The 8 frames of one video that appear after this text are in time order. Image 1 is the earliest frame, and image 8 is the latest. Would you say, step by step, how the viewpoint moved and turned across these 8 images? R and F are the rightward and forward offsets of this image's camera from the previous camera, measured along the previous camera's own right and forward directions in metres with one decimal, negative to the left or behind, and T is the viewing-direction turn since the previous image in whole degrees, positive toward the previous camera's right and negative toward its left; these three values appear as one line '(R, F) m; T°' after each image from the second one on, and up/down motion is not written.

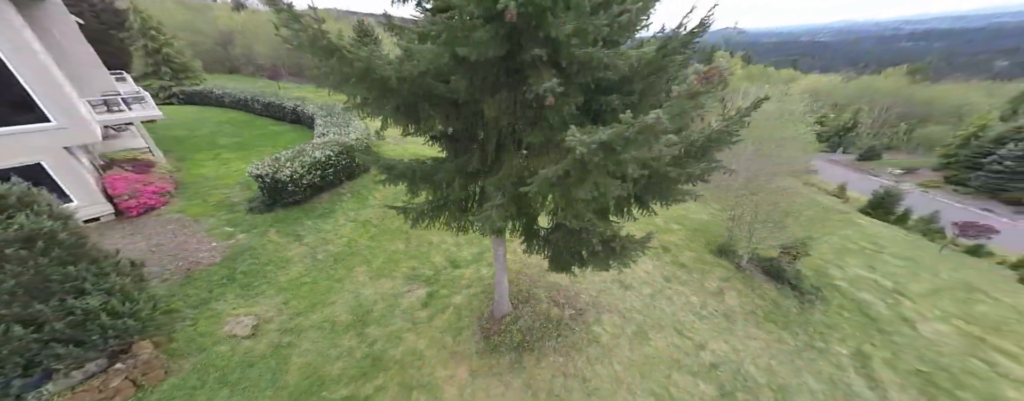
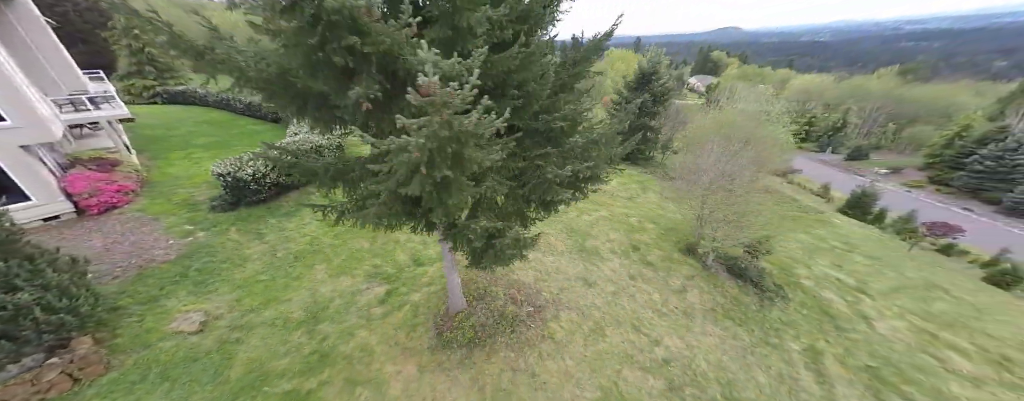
(+1.2, -0.1) m; 0°
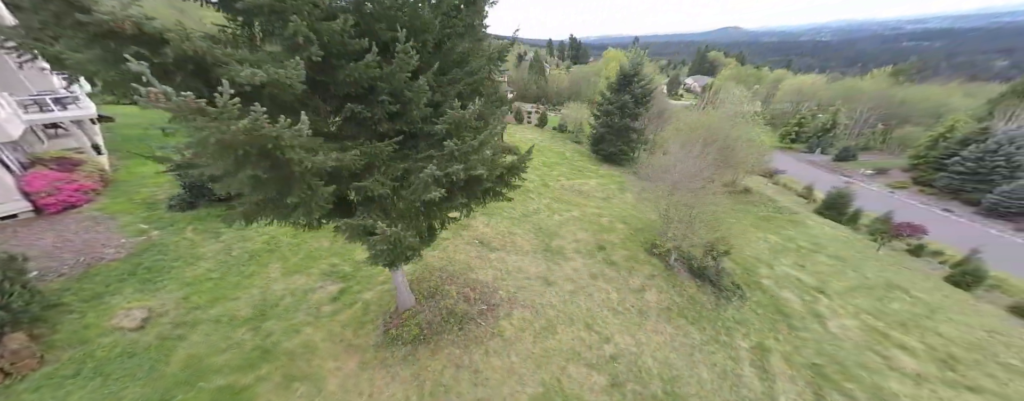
(+1.5, -0.2) m; 0°
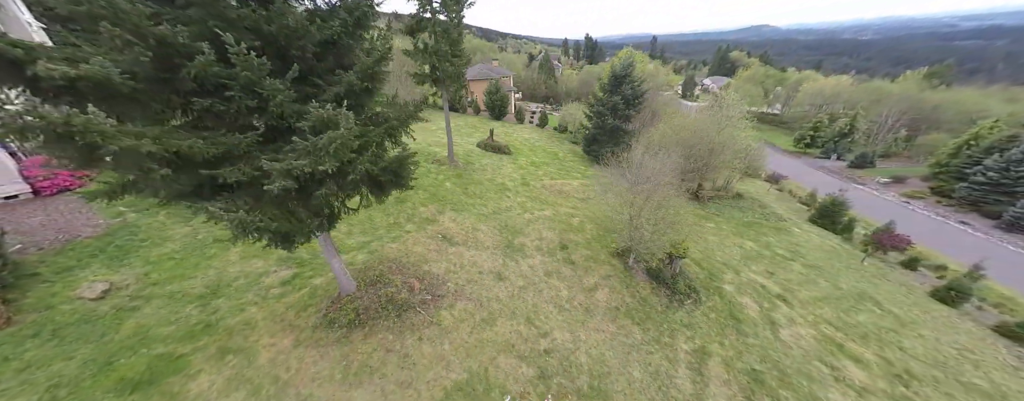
(+2.2, -0.2) m; -3°
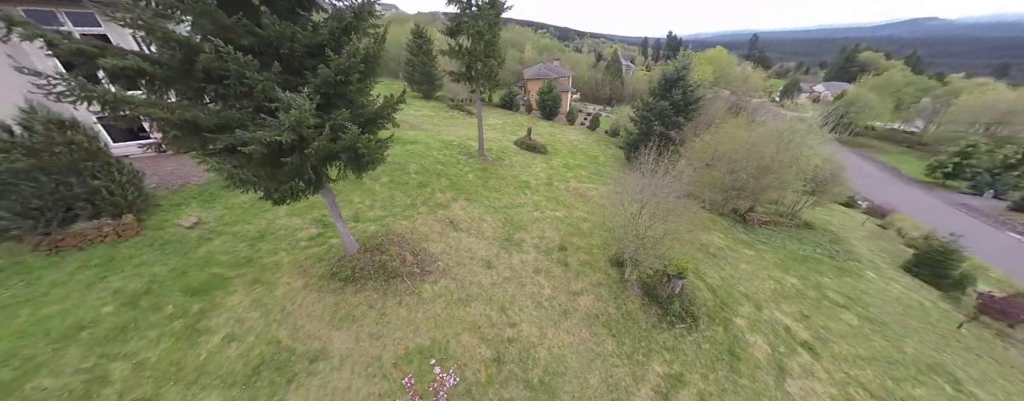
(+2.2, -0.2) m; -11°
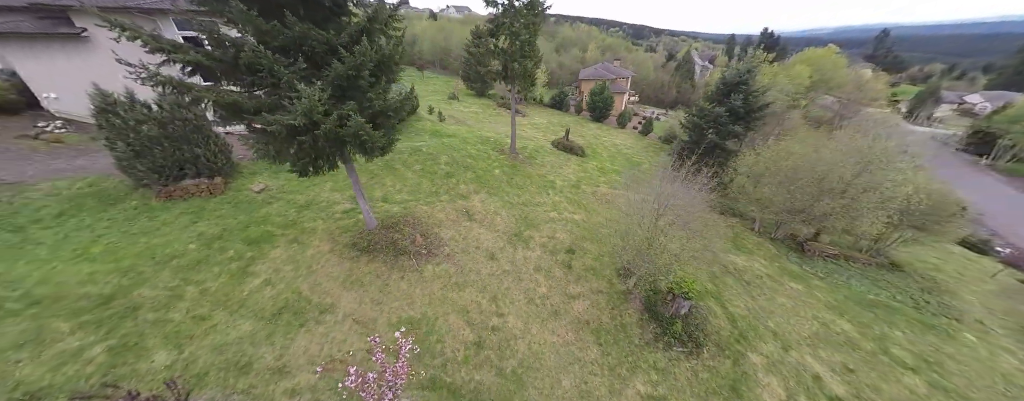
(+1.6, -0.1) m; -10°
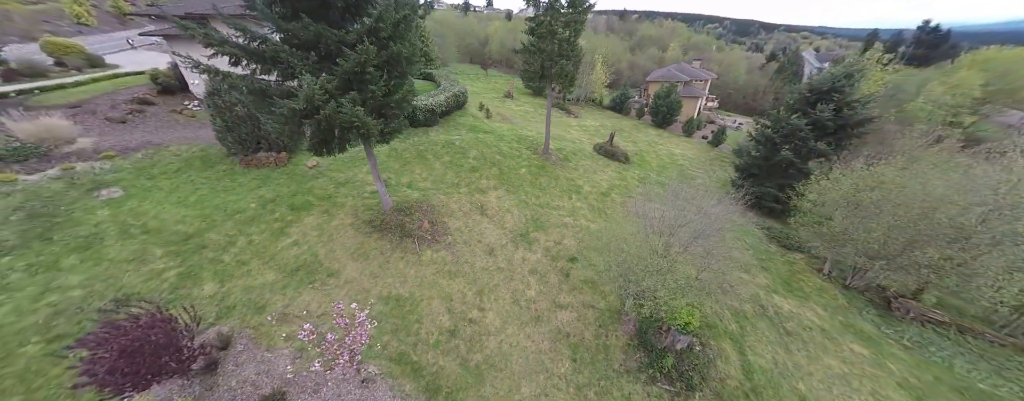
(+2.0, +0.2) m; -11°
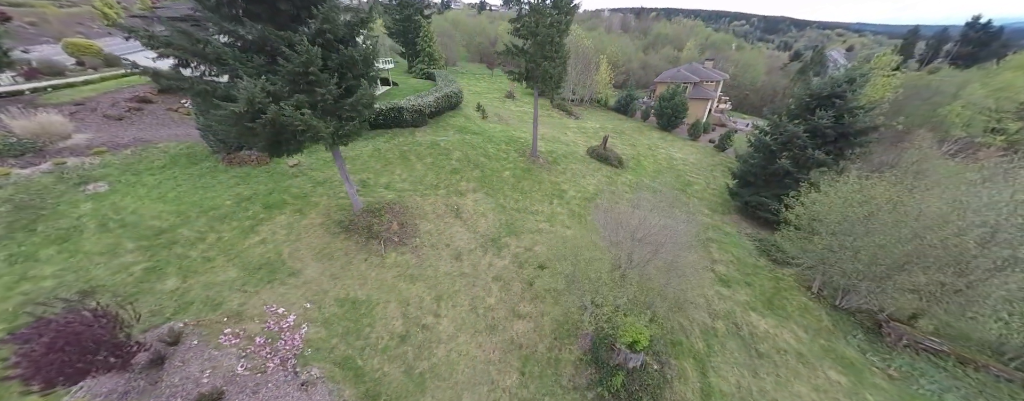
(+1.8, +0.2) m; -2°
